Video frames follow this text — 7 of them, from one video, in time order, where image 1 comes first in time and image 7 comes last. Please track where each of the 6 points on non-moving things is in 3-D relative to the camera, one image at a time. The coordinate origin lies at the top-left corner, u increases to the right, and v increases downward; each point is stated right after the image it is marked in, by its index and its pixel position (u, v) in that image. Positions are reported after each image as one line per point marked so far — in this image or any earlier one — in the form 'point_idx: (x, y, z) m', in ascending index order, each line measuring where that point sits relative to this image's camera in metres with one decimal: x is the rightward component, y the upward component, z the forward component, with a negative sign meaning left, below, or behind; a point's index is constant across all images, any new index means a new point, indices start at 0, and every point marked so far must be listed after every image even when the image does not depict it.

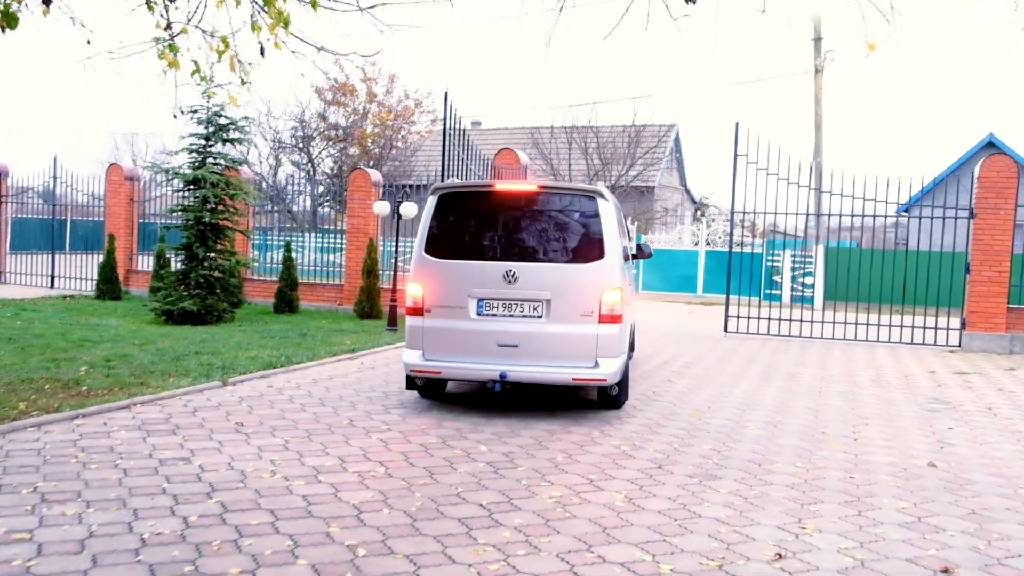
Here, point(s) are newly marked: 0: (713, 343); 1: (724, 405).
0: (+2.5, -0.7, +13.3) m
1: (+1.6, -0.9, +8.1) m
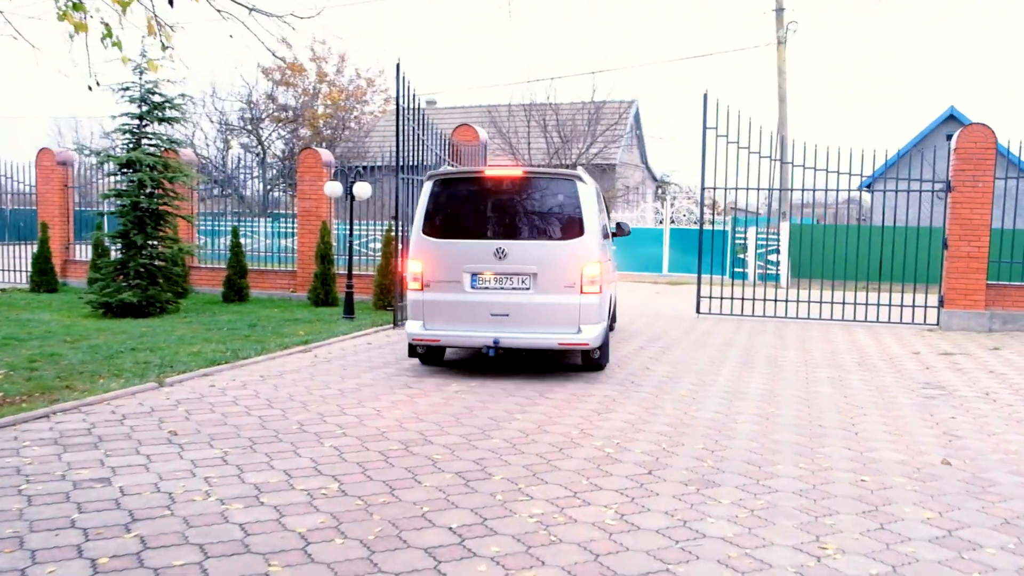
0: (+2.1, -0.5, +12.8) m
1: (+1.4, -0.8, +7.5) m
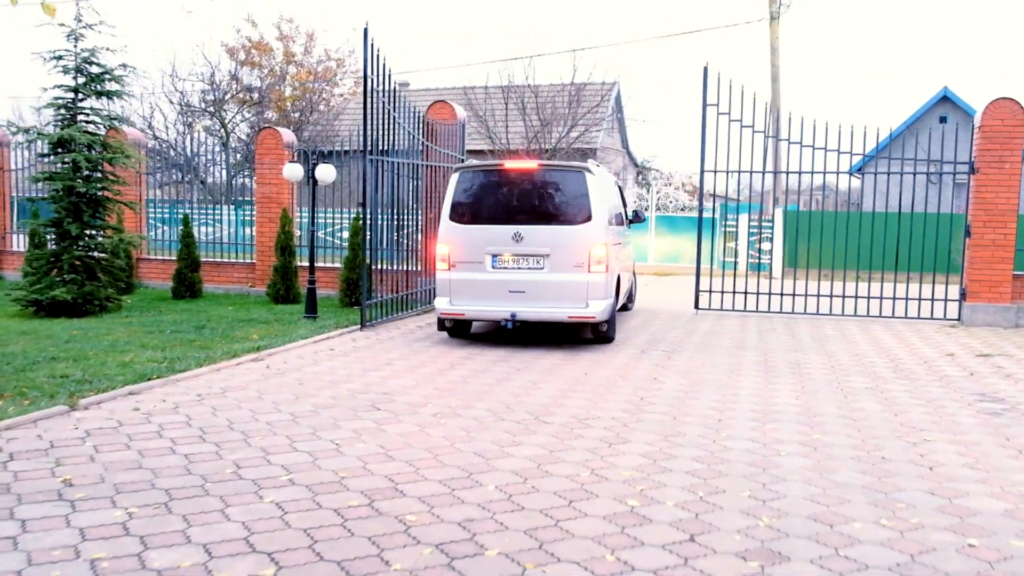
0: (+1.9, -0.4, +11.6) m
1: (+1.3, -0.7, +6.3) m
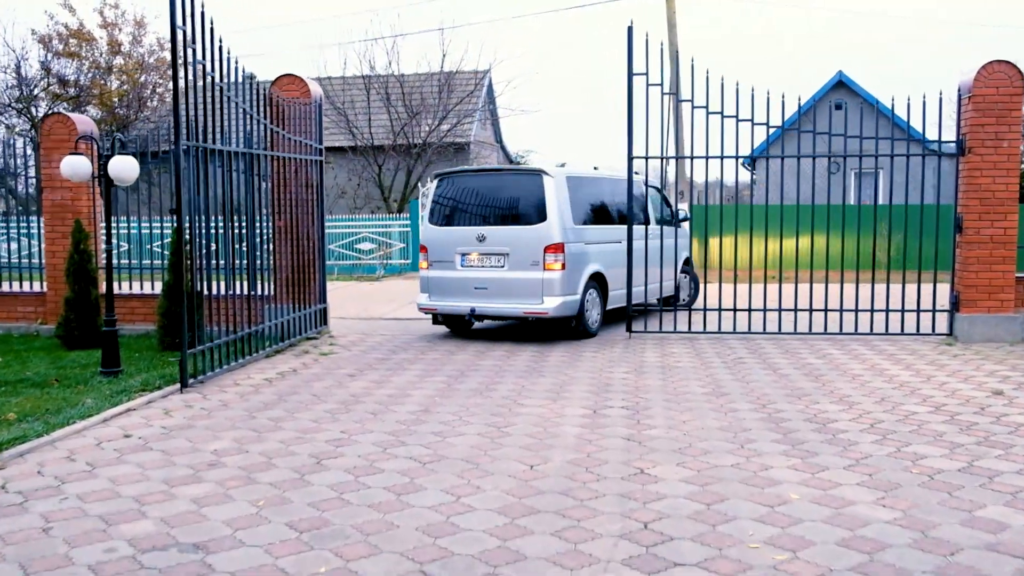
0: (+0.9, -0.5, +8.9) m
1: (+1.1, -0.9, +3.6) m
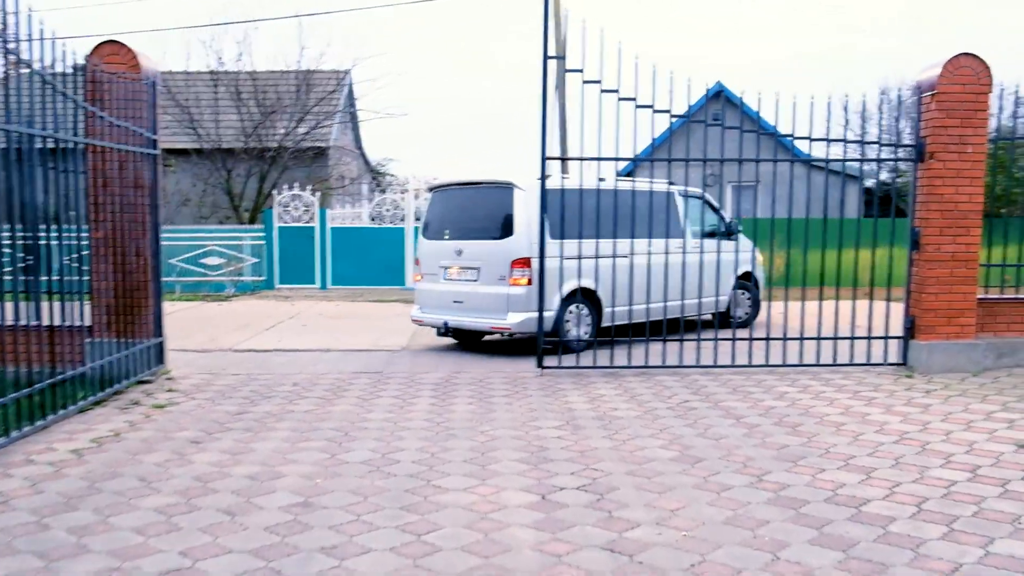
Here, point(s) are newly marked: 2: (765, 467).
0: (+0.2, -0.7, +7.3) m
1: (+1.1, -1.0, +2.0) m
2: (+1.2, -0.9, +5.1) m
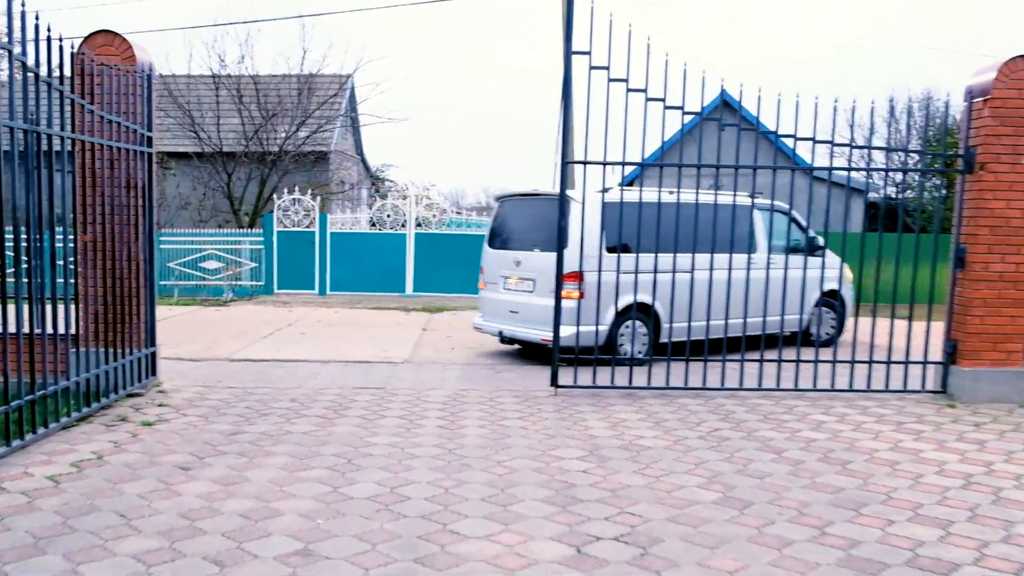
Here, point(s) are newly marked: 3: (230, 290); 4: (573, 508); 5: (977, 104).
0: (+0.3, -0.8, +6.7) m
1: (+1.2, -1.1, +1.4) m
2: (+1.3, -1.0, +4.5) m
3: (-4.5, 0.0, +16.9) m
4: (+0.2, -0.9, +4.6) m
5: (+3.3, +1.3, +7.7) m
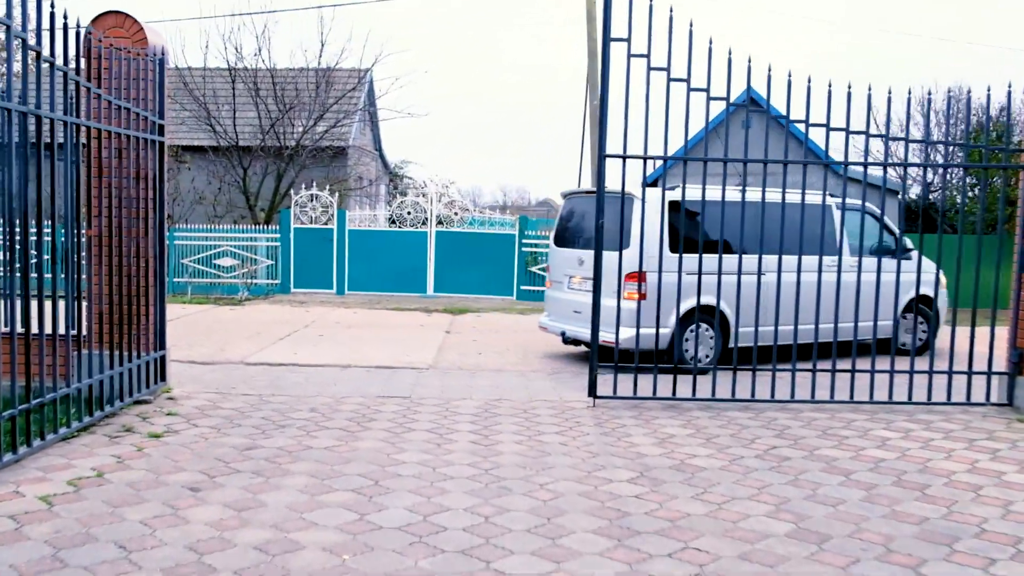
0: (+0.5, -0.9, +6.1) m
1: (+1.3, -1.1, +0.9) m
2: (+1.5, -1.0, +4.0) m
3: (-4.1, 0.0, +16.5) m
4: (+0.4, -1.0, +4.0) m
5: (+3.6, +1.3, +7.1) m
